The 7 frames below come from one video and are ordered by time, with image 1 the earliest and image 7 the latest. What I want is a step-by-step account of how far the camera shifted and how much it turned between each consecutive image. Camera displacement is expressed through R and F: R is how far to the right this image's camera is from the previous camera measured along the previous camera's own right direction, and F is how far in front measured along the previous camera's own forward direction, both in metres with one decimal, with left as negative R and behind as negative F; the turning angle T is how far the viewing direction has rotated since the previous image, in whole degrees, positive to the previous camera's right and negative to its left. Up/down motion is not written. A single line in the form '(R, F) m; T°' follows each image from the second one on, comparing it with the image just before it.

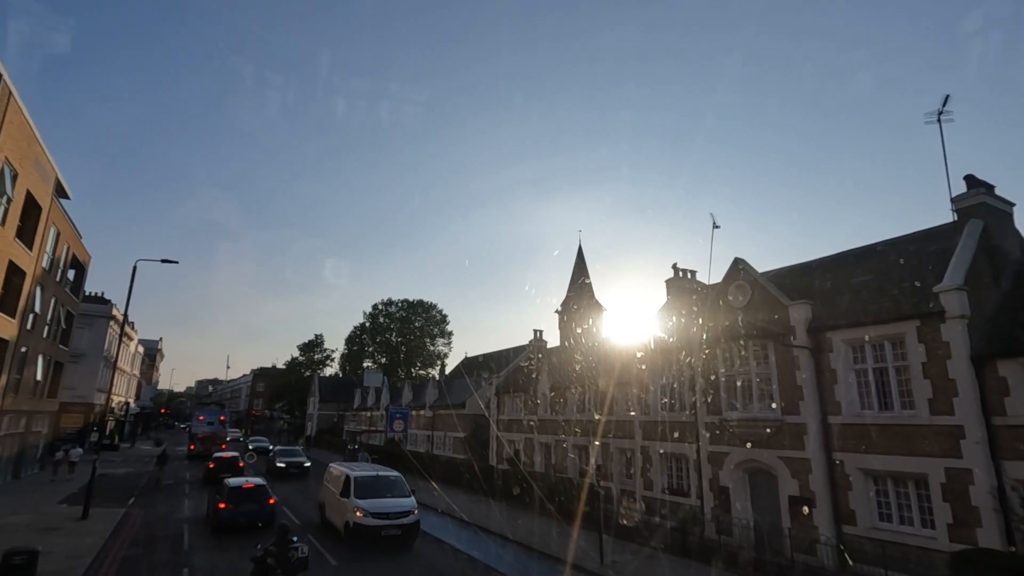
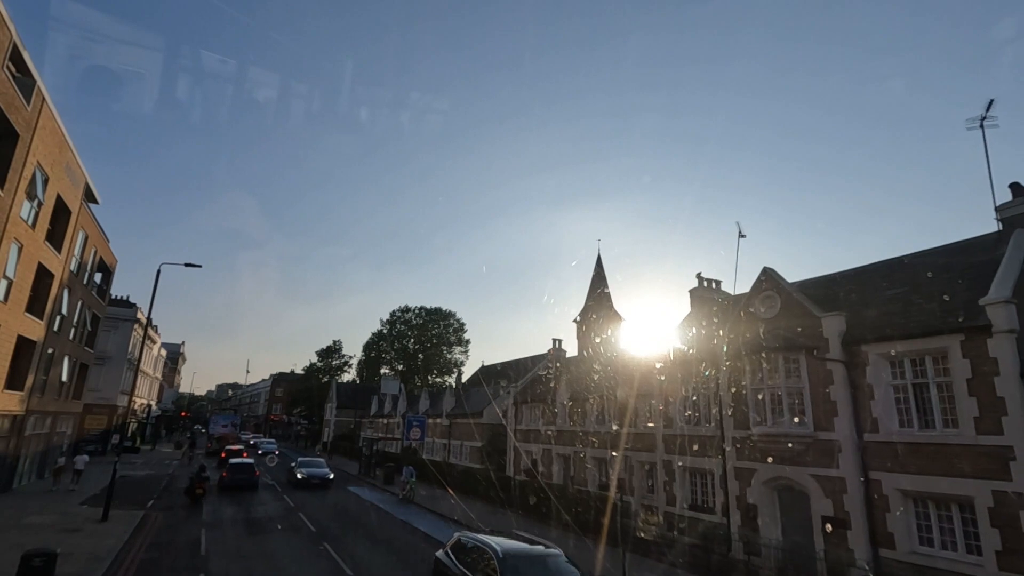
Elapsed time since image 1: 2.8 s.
(-0.2, +0.3) m; -2°
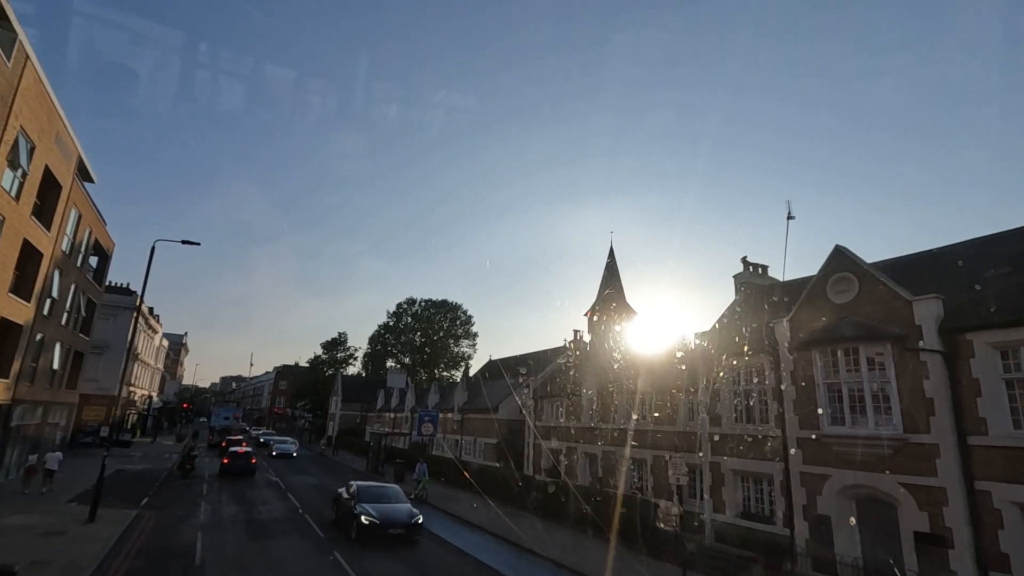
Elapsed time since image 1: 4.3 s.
(-0.9, +2.0) m; 0°
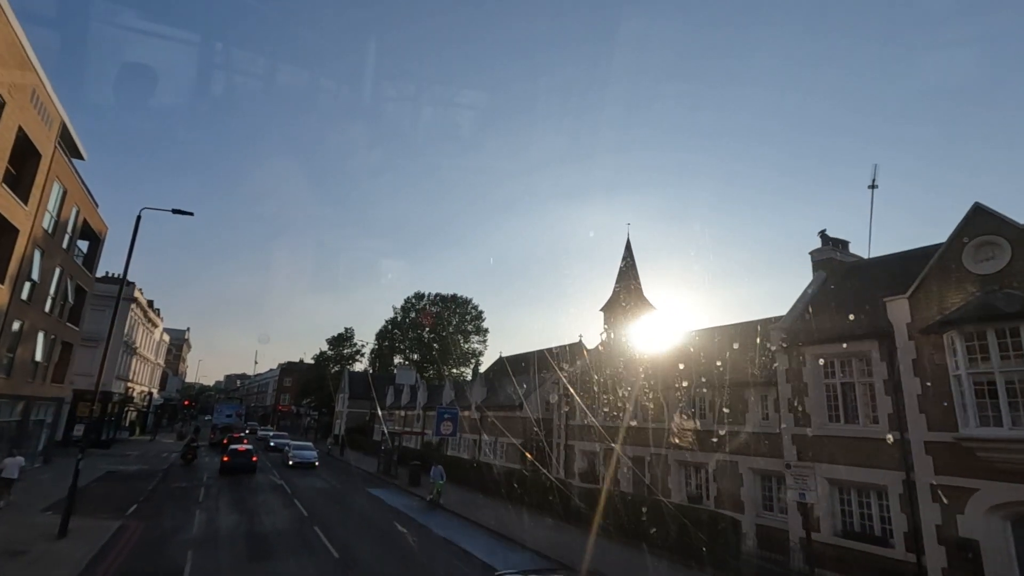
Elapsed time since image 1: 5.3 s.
(-1.2, +2.8) m; 0°
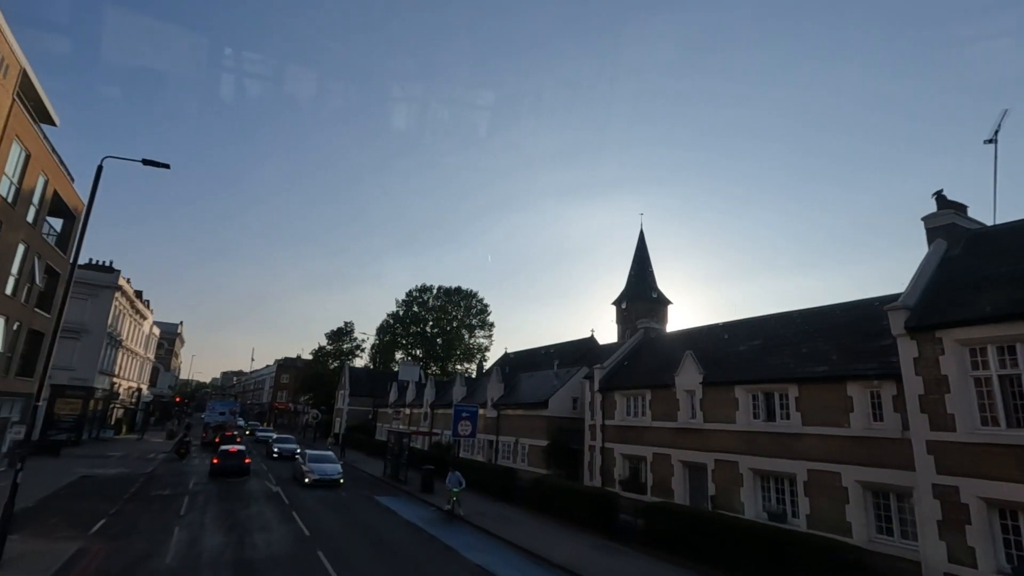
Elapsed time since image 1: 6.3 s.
(-1.4, +3.2) m; 0°
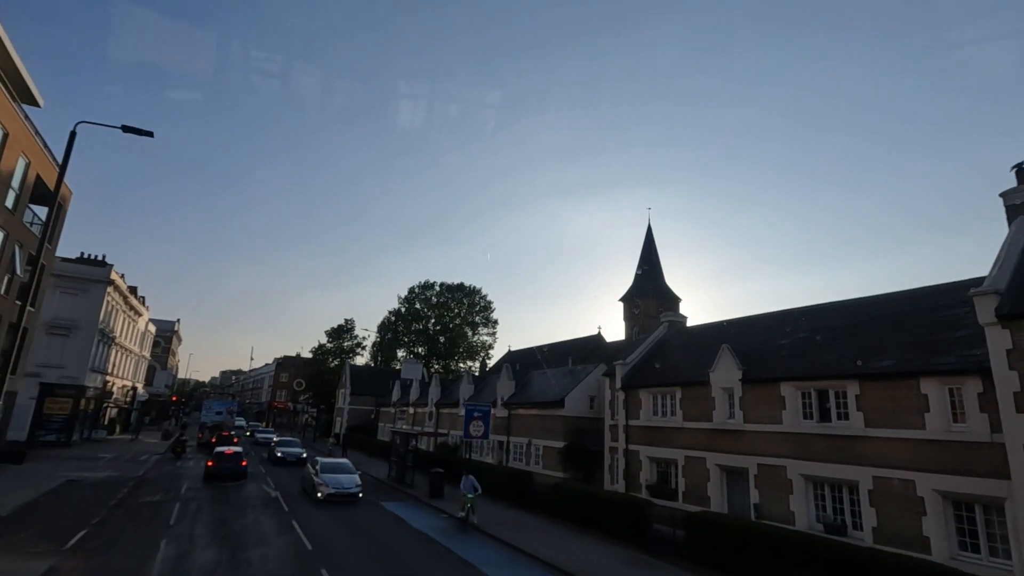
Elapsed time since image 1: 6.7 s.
(-0.7, +1.6) m; 0°
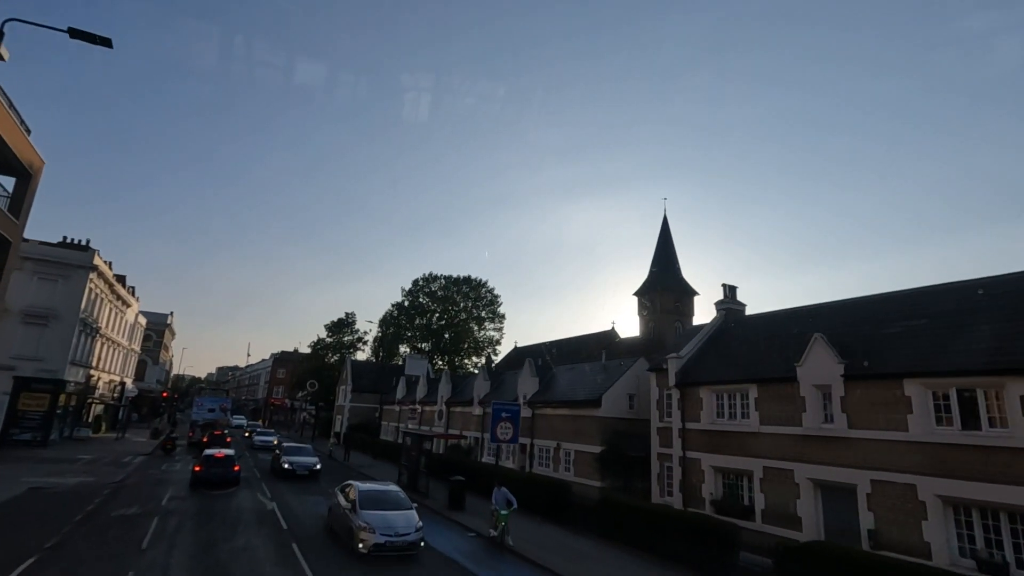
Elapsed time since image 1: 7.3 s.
(-1.4, +3.1) m; 0°
